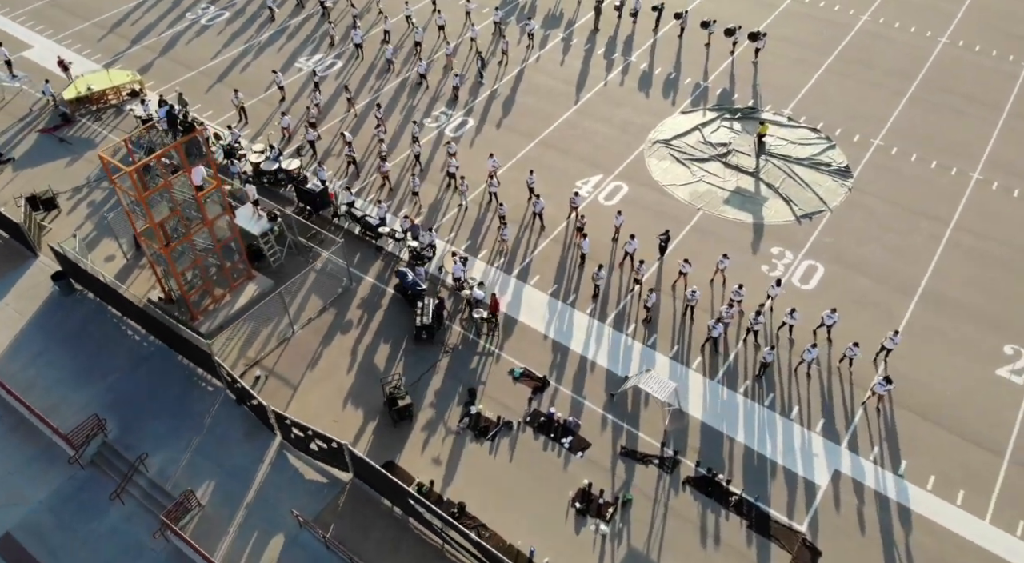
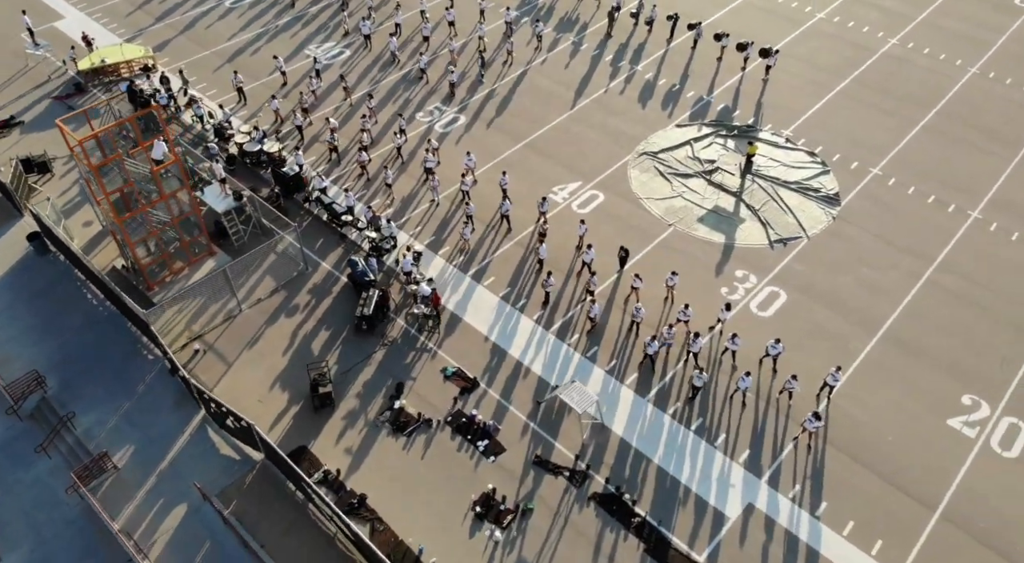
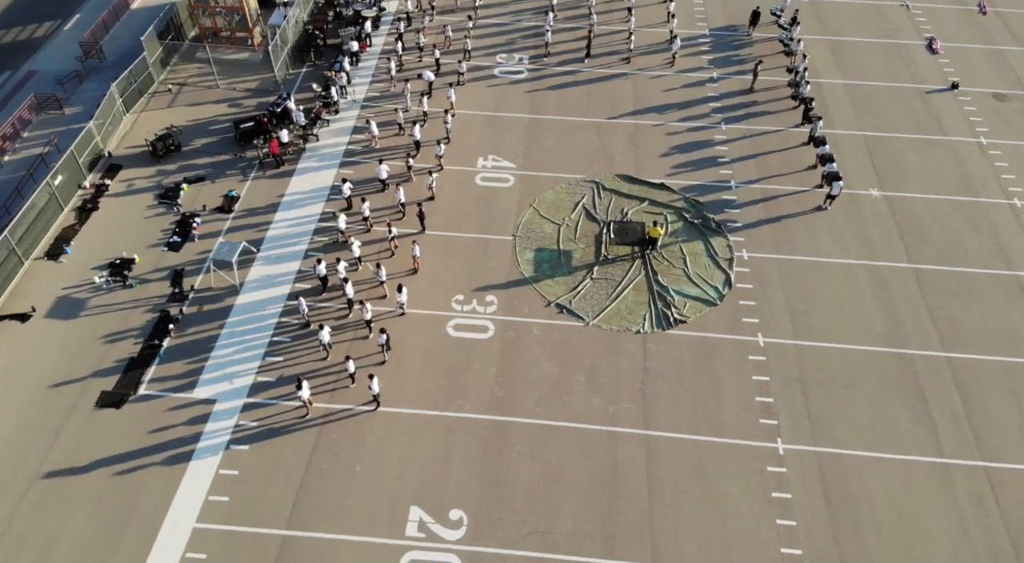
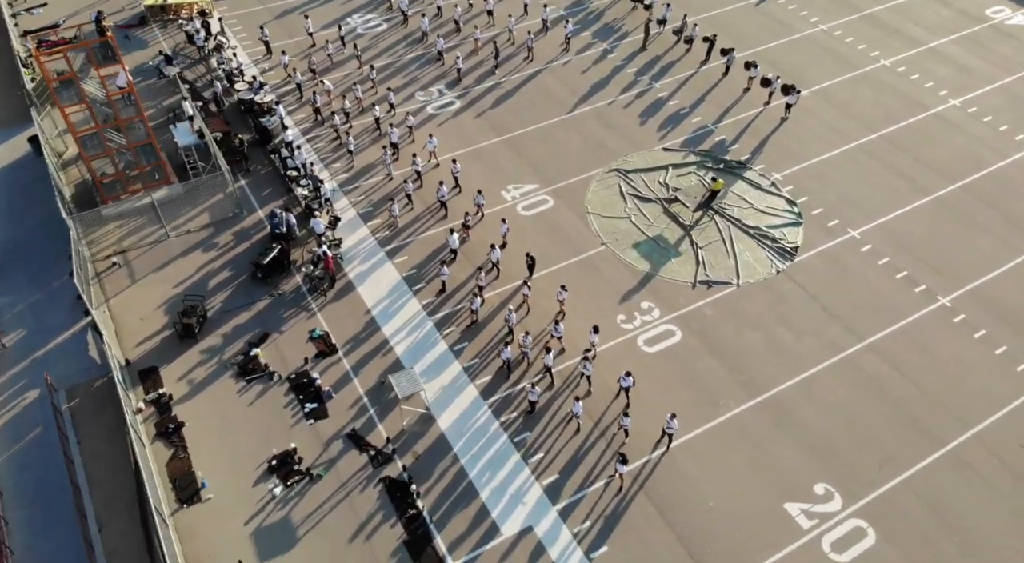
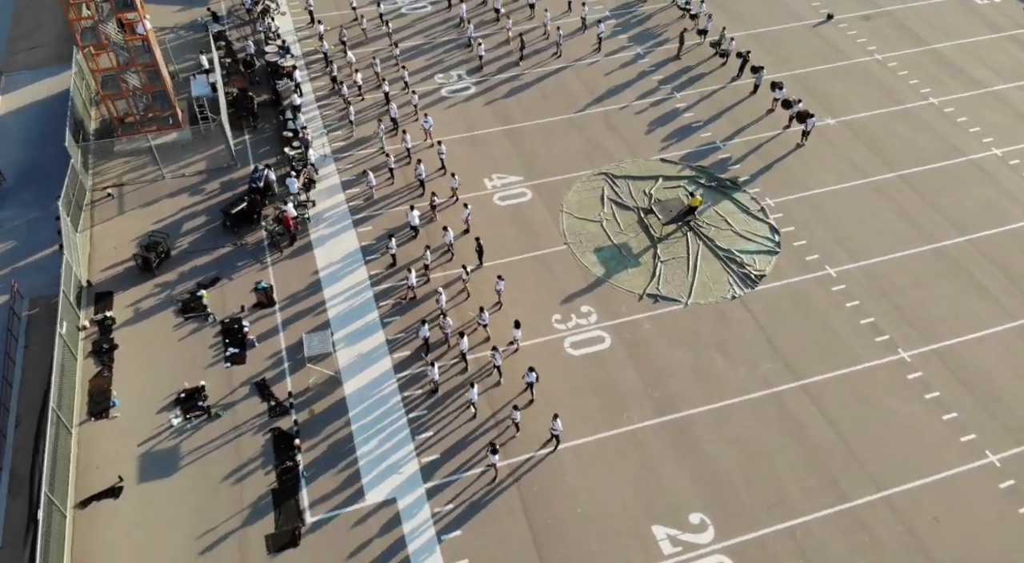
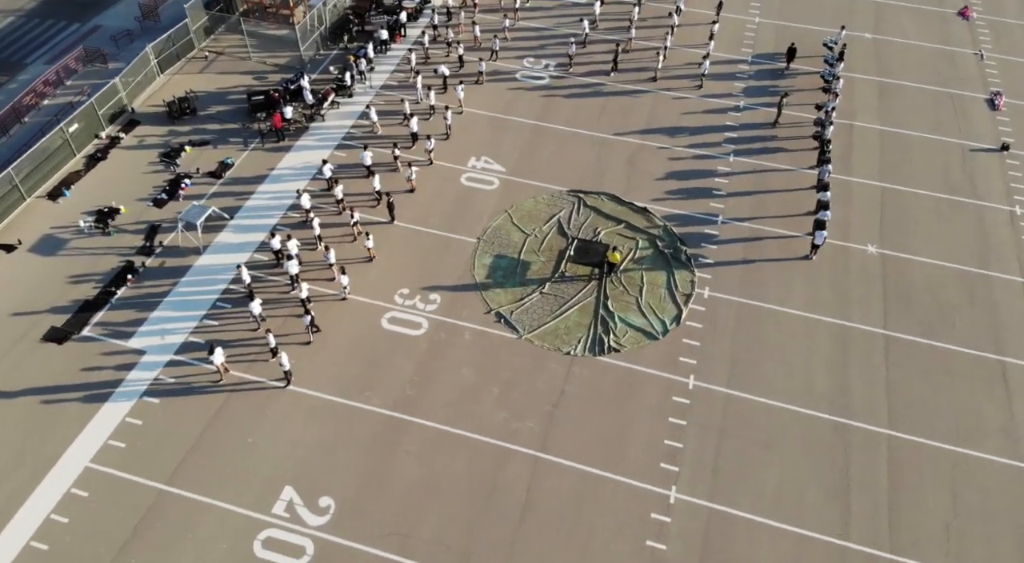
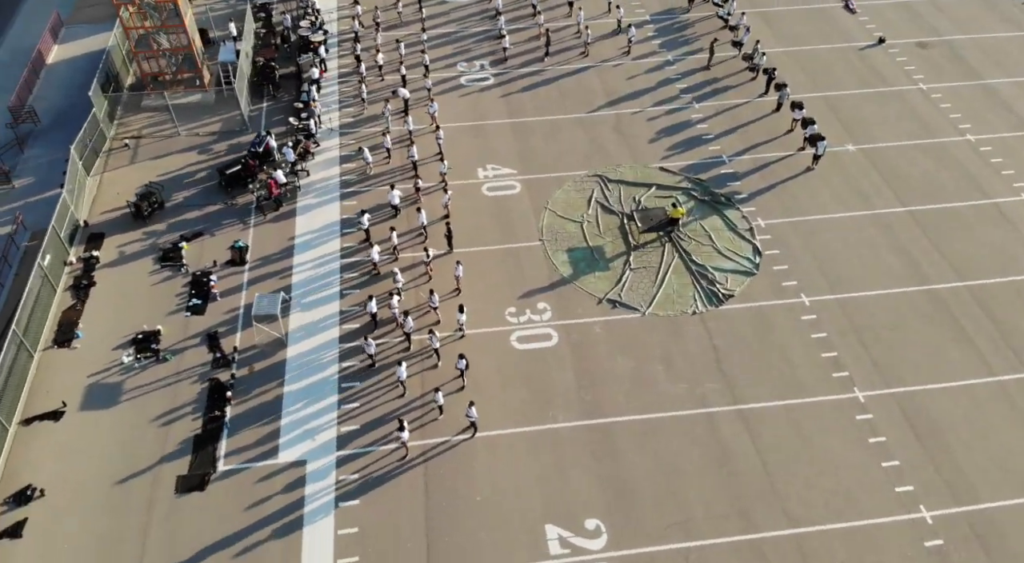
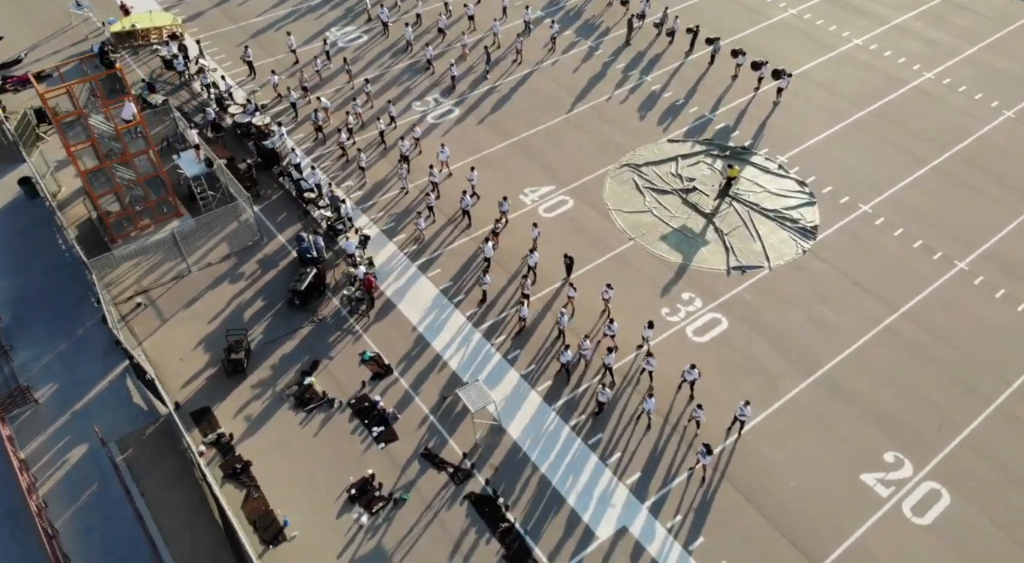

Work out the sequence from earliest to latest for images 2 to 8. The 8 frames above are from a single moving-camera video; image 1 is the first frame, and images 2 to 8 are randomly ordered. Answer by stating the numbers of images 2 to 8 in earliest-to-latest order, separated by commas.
2, 8, 4, 5, 7, 3, 6
